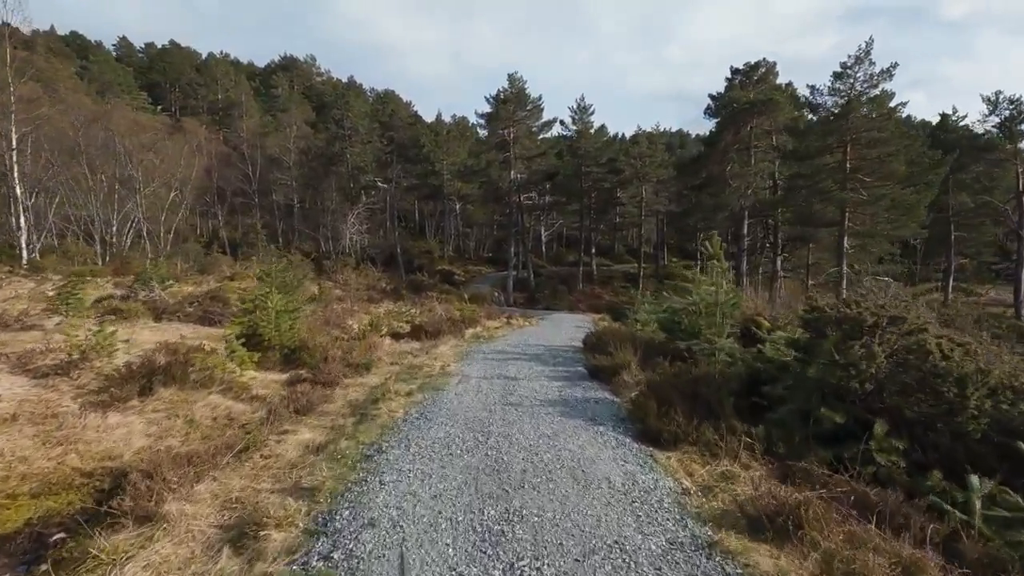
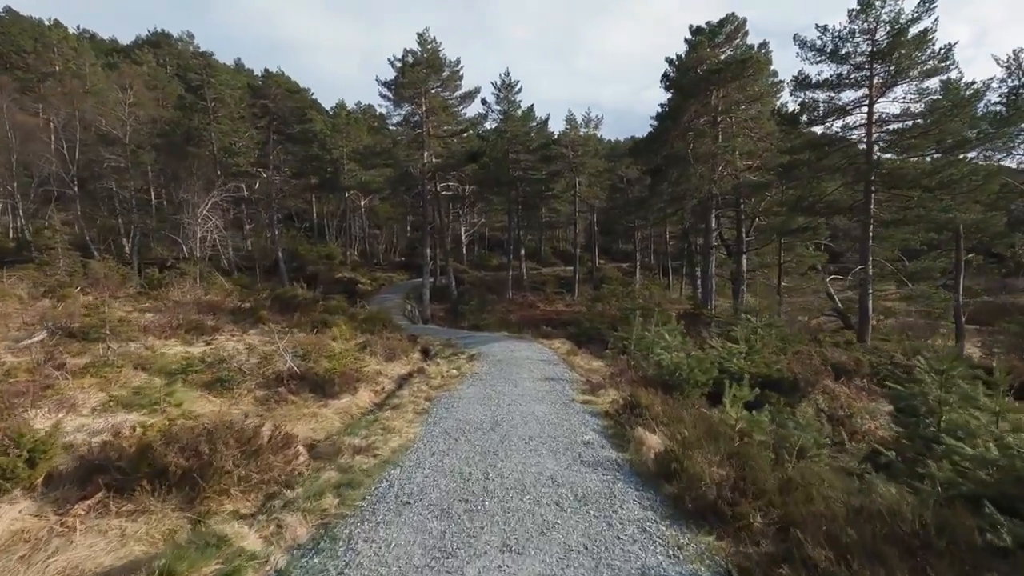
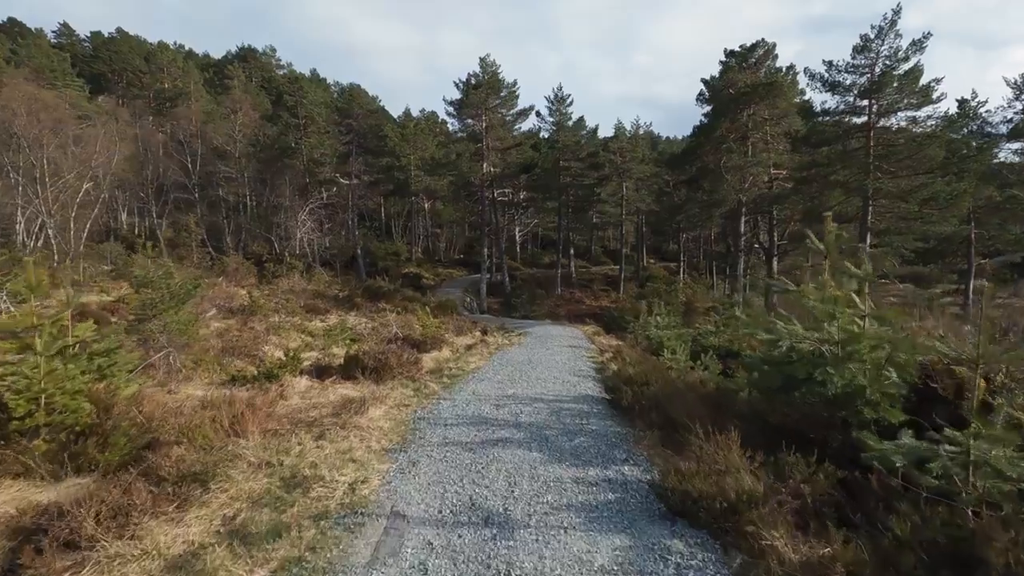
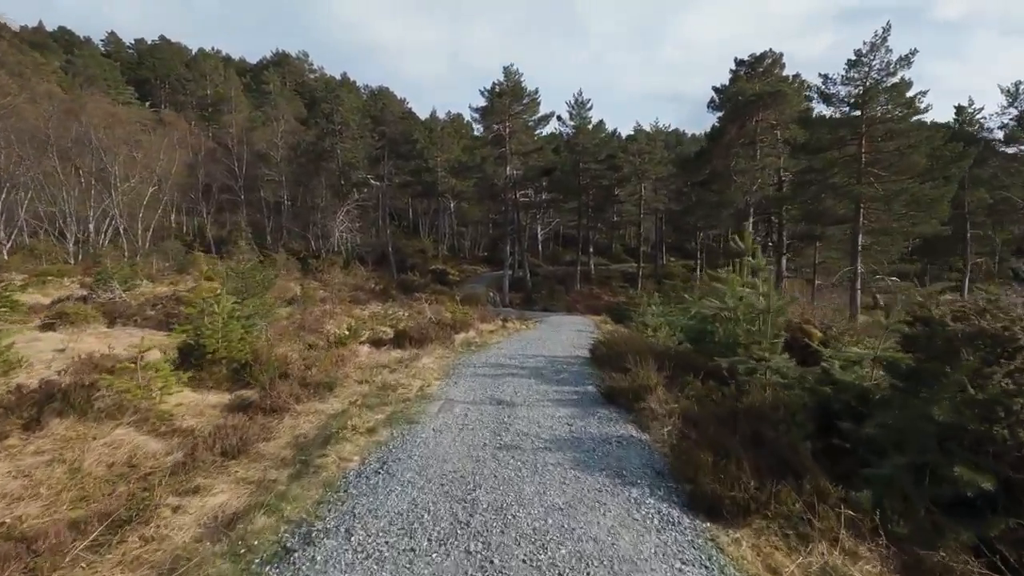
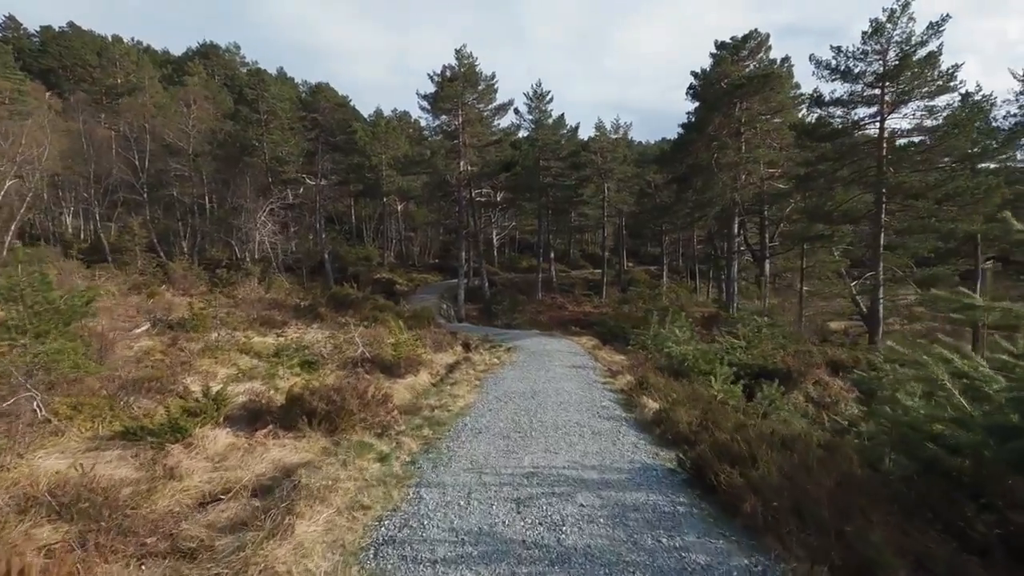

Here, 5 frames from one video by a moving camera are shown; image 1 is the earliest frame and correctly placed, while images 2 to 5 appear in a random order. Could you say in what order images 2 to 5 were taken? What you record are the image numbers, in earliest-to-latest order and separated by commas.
4, 3, 5, 2
